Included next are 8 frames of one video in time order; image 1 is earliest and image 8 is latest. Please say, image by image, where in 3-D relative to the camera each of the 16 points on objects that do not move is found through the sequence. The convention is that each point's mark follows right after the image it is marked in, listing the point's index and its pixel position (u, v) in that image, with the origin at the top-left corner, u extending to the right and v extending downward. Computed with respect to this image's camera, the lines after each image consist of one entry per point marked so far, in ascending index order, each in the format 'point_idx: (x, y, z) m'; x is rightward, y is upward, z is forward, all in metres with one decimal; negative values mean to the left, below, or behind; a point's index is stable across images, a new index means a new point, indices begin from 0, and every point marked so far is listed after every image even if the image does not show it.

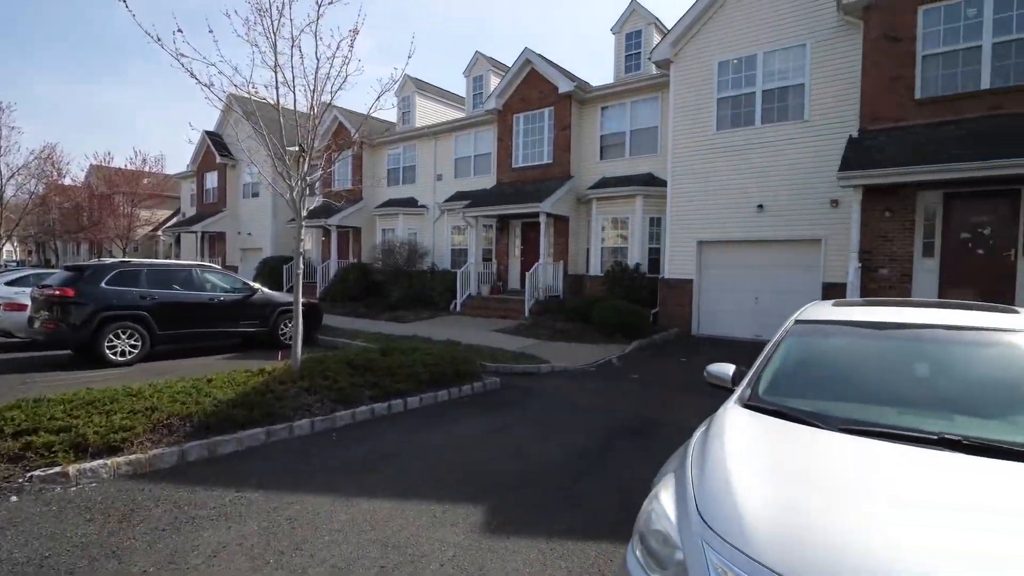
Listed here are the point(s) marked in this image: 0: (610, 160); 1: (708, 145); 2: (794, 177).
0: (+3.3, +4.4, +18.1) m
1: (+5.4, +3.9, +14.5) m
2: (+7.0, +2.7, +13.2) m
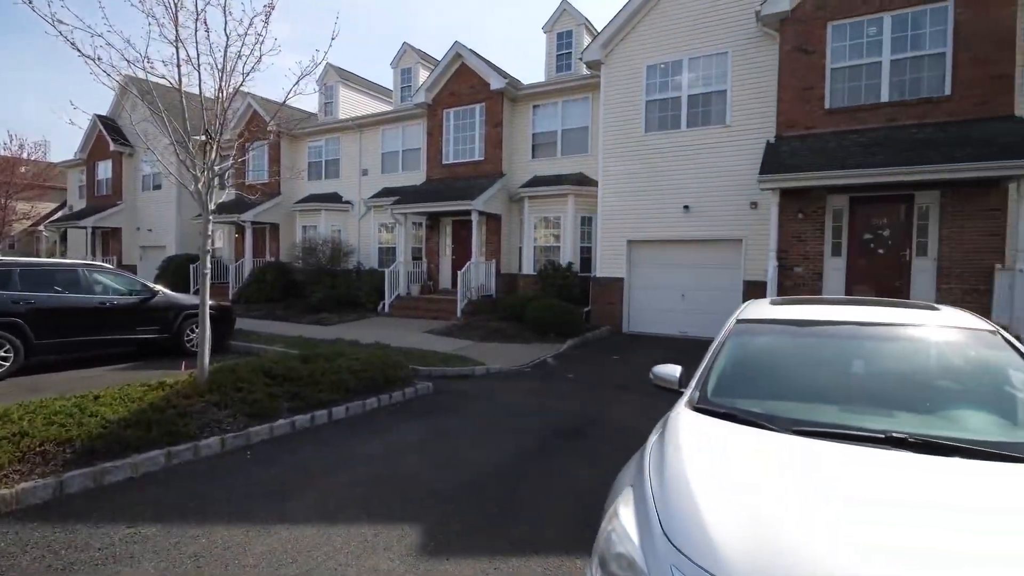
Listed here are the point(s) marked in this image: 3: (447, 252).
0: (+1.0, +4.4, +18.0) m
1: (+3.5, +3.9, +14.8) m
2: (+5.3, +2.8, +13.7) m
3: (-2.4, +1.3, +19.7) m
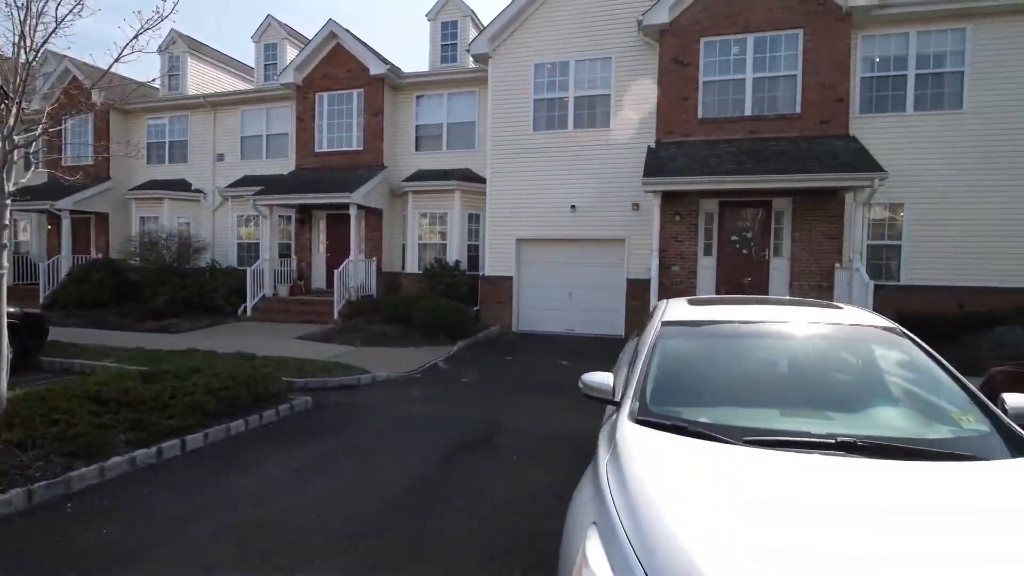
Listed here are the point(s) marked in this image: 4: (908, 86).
0: (-2.9, +4.4, +17.2) m
1: (+0.3, +4.0, +14.6) m
2: (+2.3, +2.8, +14.0) m
3: (-6.5, +1.3, +18.1) m
4: (+9.1, +4.6, +12.1) m
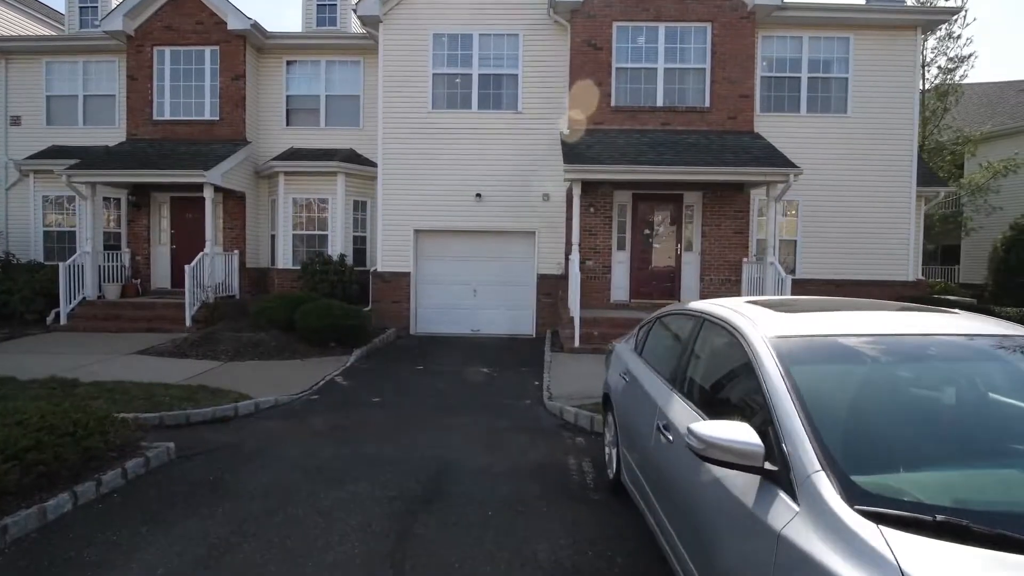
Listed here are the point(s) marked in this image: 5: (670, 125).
0: (-5.9, +4.5, +14.7) m
1: (-2.2, +4.0, +13.0) m
2: (-0.1, +2.9, +12.9) m
3: (-9.6, +1.3, +14.7) m
4: (+6.9, +4.8, +12.6) m
5: (+3.7, +3.8, +12.3) m
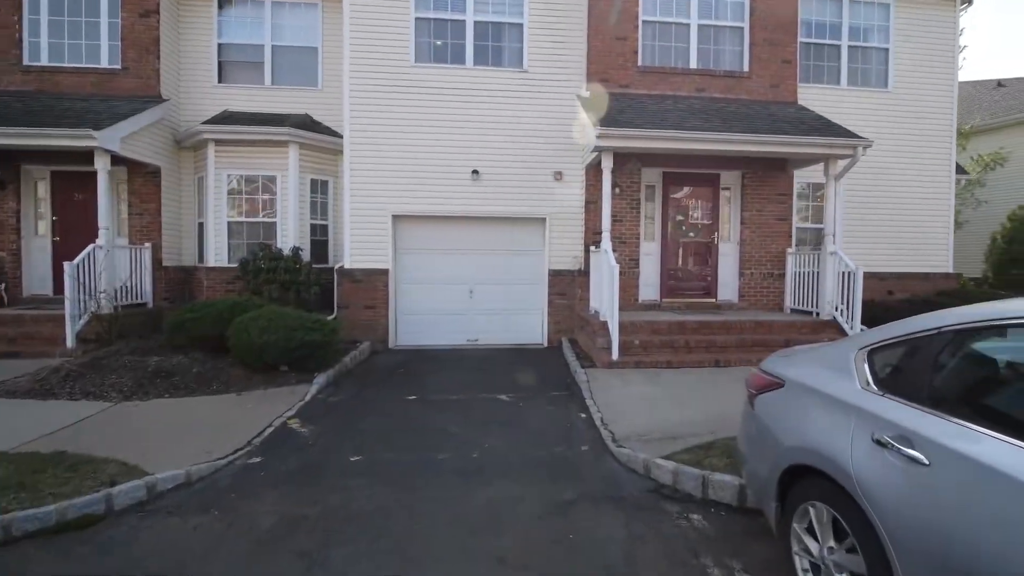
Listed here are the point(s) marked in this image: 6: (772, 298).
0: (-6.0, +4.4, +11.6) m
1: (-2.1, +4.0, +10.3) m
2: (0.0, +2.9, +10.5) m
3: (-9.7, +1.2, +11.0) m
4: (+6.9, +4.9, +11.2) m
5: (+3.8, +3.8, +10.4) m
6: (+5.1, -0.2, +10.6) m
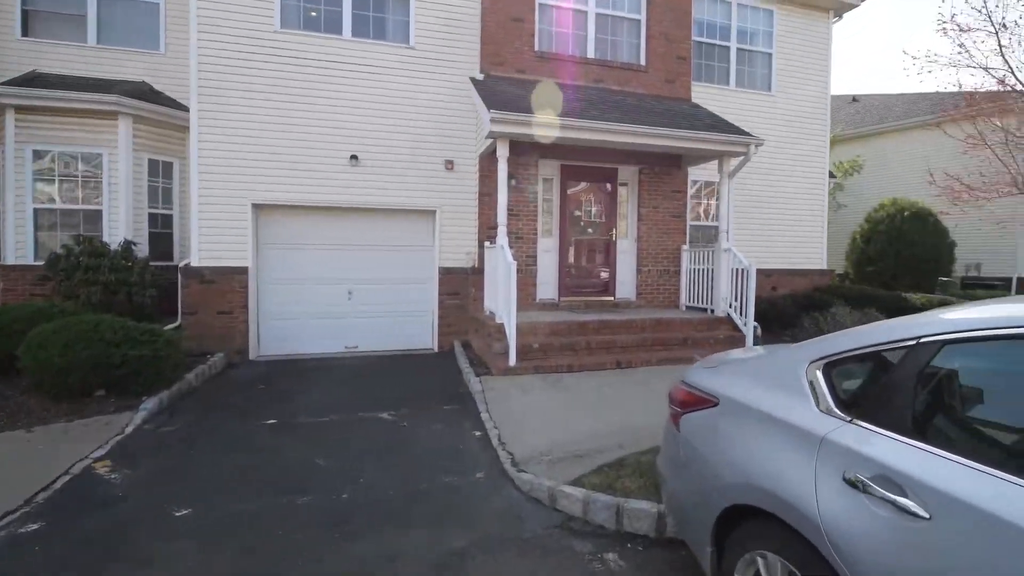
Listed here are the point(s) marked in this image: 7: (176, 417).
0: (-8.2, +4.3, +9.3) m
1: (-4.1, +4.0, +8.8) m
2: (-2.0, +2.9, +9.4) m
3: (-11.6, +1.1, +8.1) m
4: (+4.7, +4.9, +11.4) m
5: (+1.7, +3.9, +10.0) m
6: (+3.0, -0.1, +10.4) m
7: (-4.0, -1.4, +6.6) m
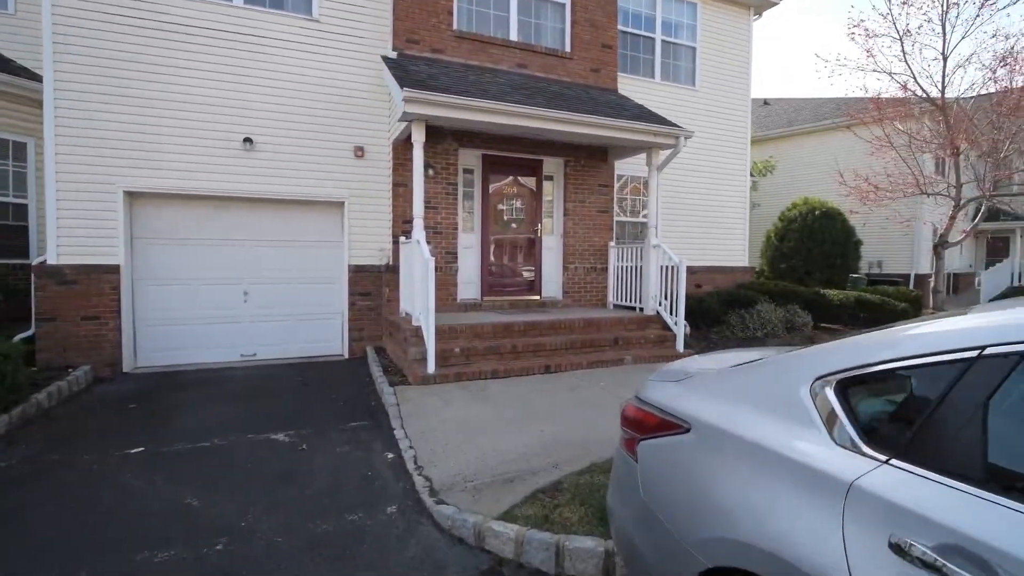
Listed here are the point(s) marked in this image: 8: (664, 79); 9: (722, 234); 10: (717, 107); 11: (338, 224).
0: (-9.4, +4.3, +7.5) m
1: (-5.3, +4.0, +7.5) m
2: (-3.3, +2.9, +8.3) m
3: (-12.7, +1.0, +5.9) m
4: (+3.0, +5.0, +11.1) m
5: (+0.3, +3.9, +9.4) m
6: (+1.6, -0.1, +10.0) m
7: (-4.9, -1.4, +5.3) m
8: (+3.2, +4.4, +11.3) m
9: (+4.8, +1.2, +12.1) m
10: (+4.6, +4.0, +11.8) m
11: (-2.9, +1.0, +8.8) m
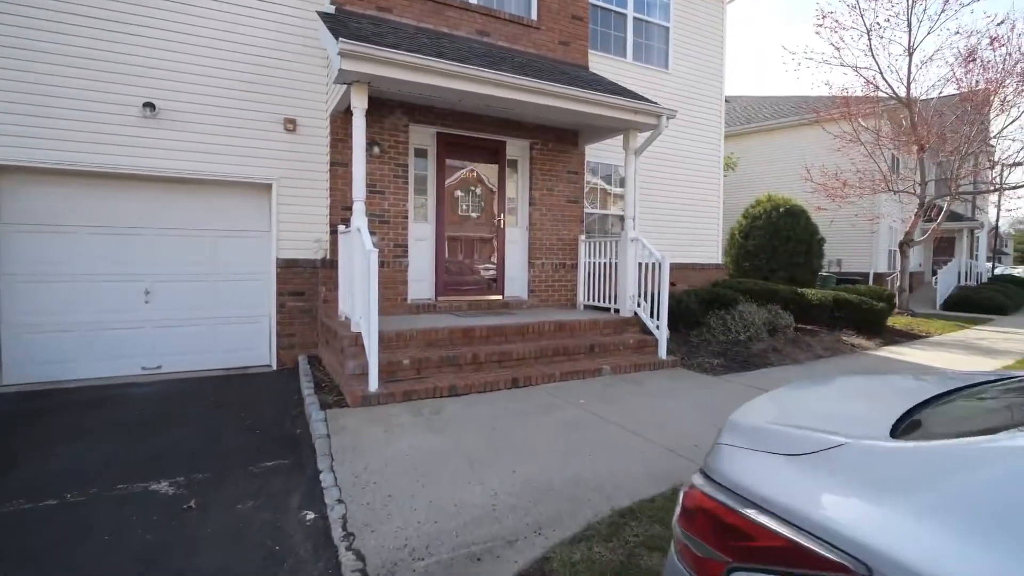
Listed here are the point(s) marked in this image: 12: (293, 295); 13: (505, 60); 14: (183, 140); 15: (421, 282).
0: (-9.9, +4.3, +5.5) m
1: (-5.7, +4.0, +6.0) m
2: (-3.9, +2.9, +6.9) m
3: (-13.0, +1.1, +3.7) m
4: (+2.2, +5.0, +10.3) m
5: (-0.4, +3.9, +8.3) m
6: (+0.9, -0.1, +9.1) m
7: (-5.2, -1.4, +3.8) m
8: (+2.4, +4.5, +10.4) m
9: (+3.9, +1.2, +11.4) m
10: (+3.7, +4.0, +11.1) m
11: (-3.4, +1.1, +7.4) m
12: (-3.1, -0.1, +7.5) m
13: (-0.1, +3.2, +7.6) m
14: (-4.2, +1.9, +6.8) m
15: (-1.3, +0.1, +8.0) m
